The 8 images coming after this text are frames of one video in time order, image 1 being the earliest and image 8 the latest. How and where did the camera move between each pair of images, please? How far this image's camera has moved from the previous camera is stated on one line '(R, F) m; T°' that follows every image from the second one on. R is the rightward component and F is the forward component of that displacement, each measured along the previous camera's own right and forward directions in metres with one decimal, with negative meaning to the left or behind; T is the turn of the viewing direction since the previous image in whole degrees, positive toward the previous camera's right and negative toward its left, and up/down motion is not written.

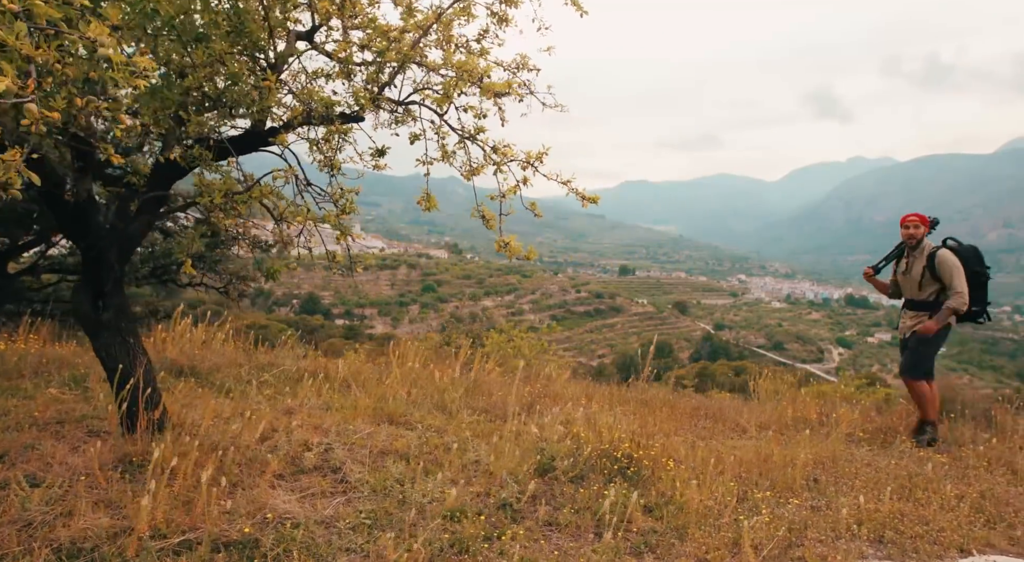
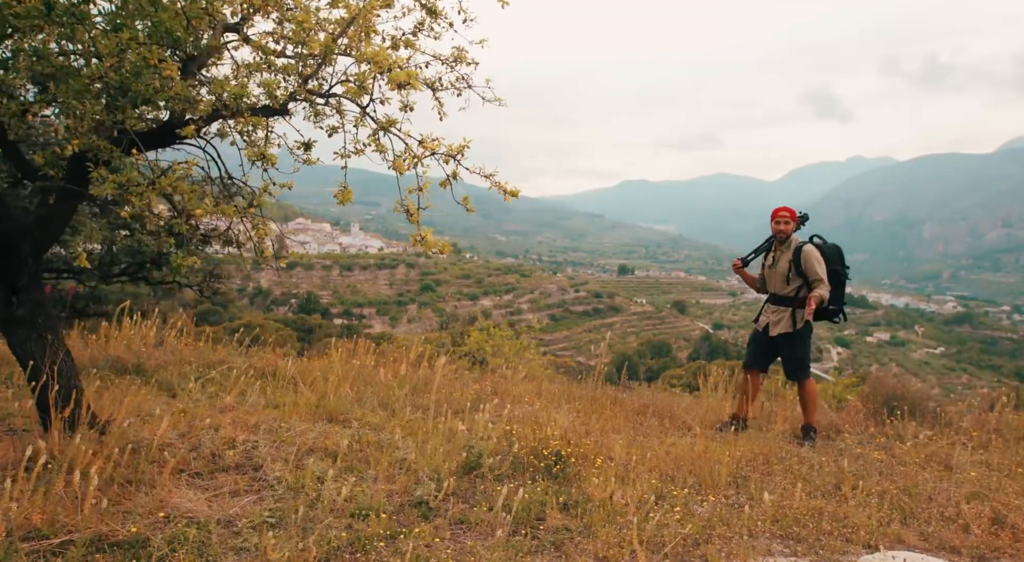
(+0.4, 0.0) m; +1°
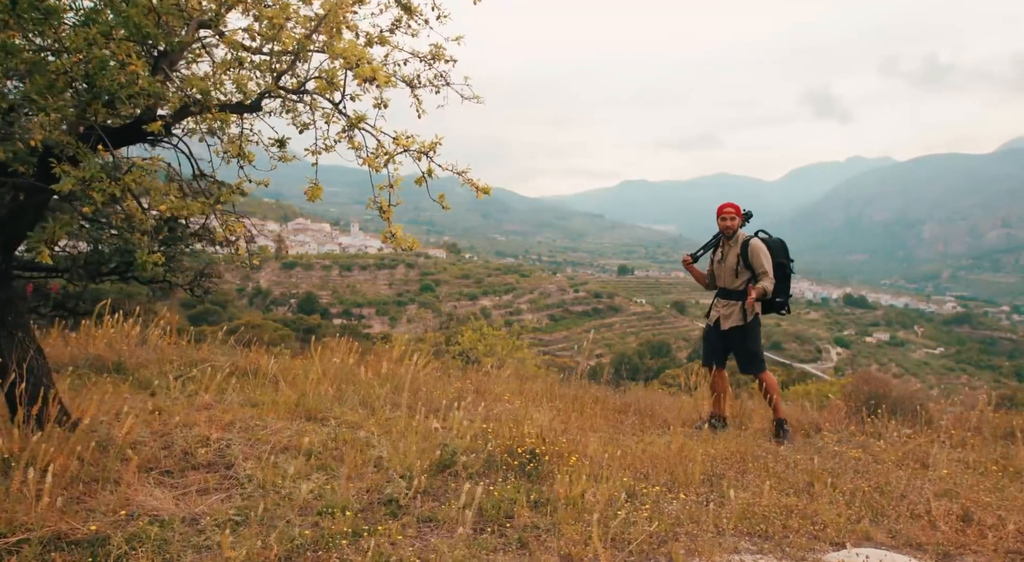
(+0.1, 0.0) m; 0°
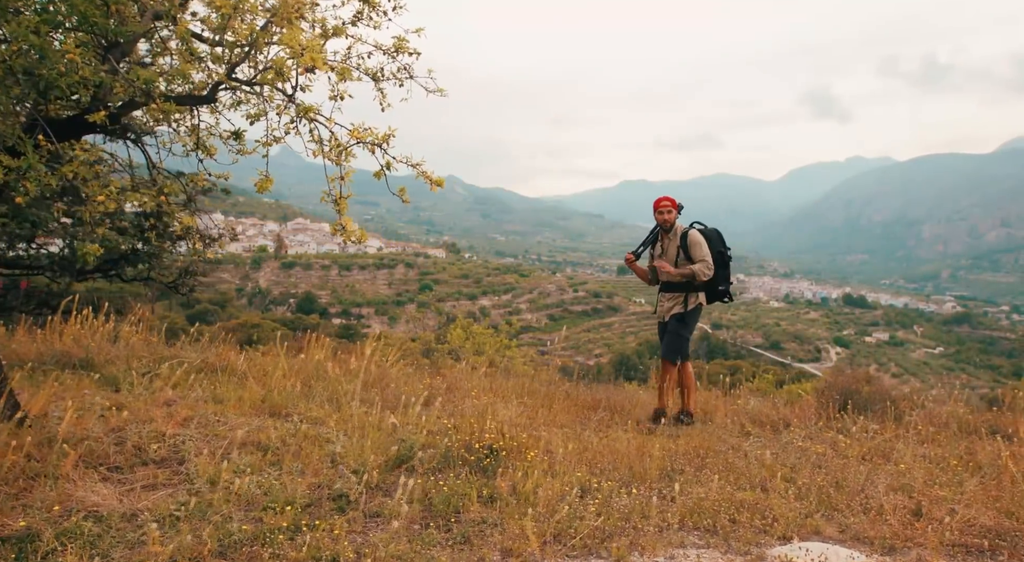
(+0.2, 0.0) m; 0°
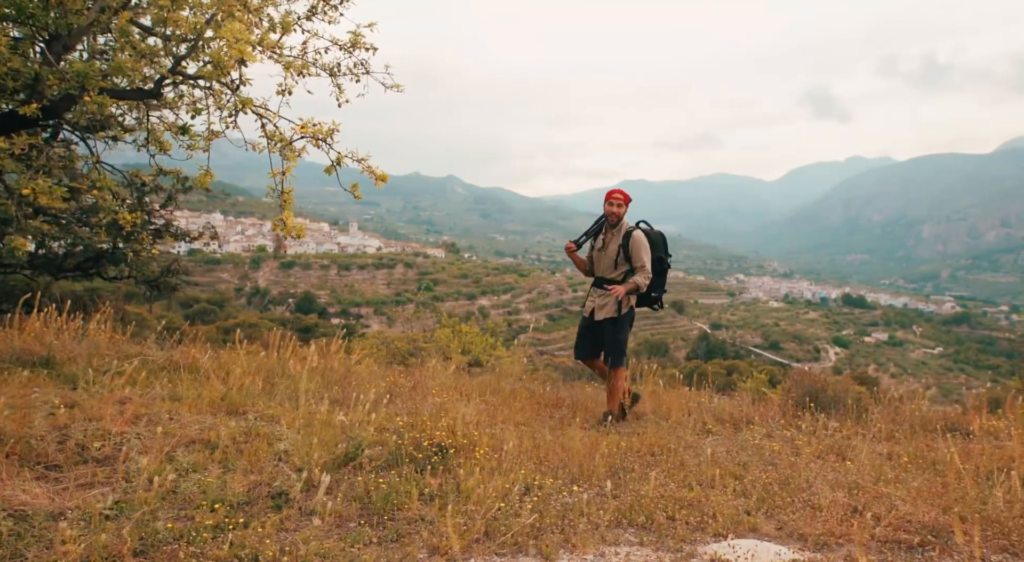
(+0.3, 0.0) m; +1°
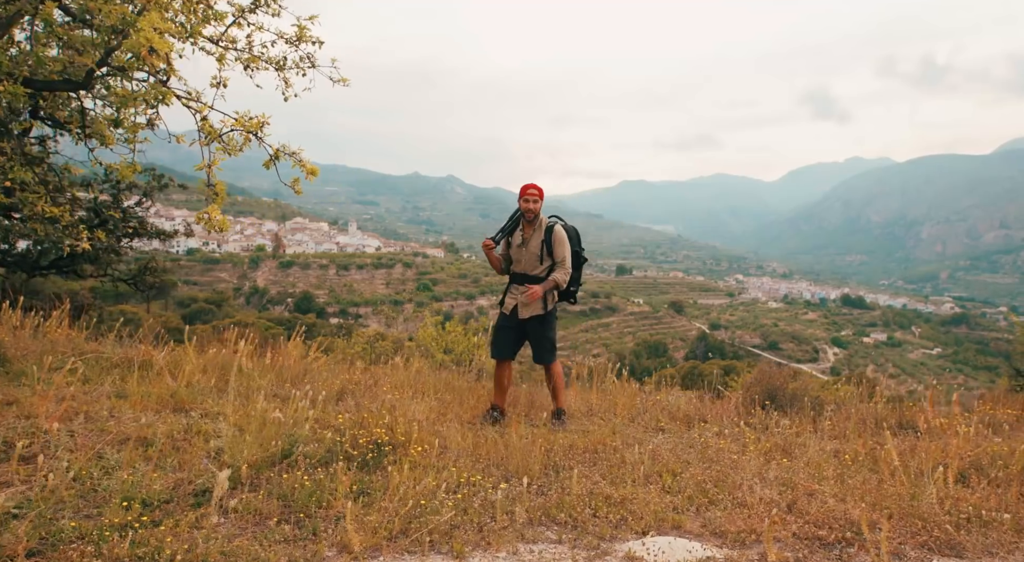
(+0.3, 0.0) m; +1°
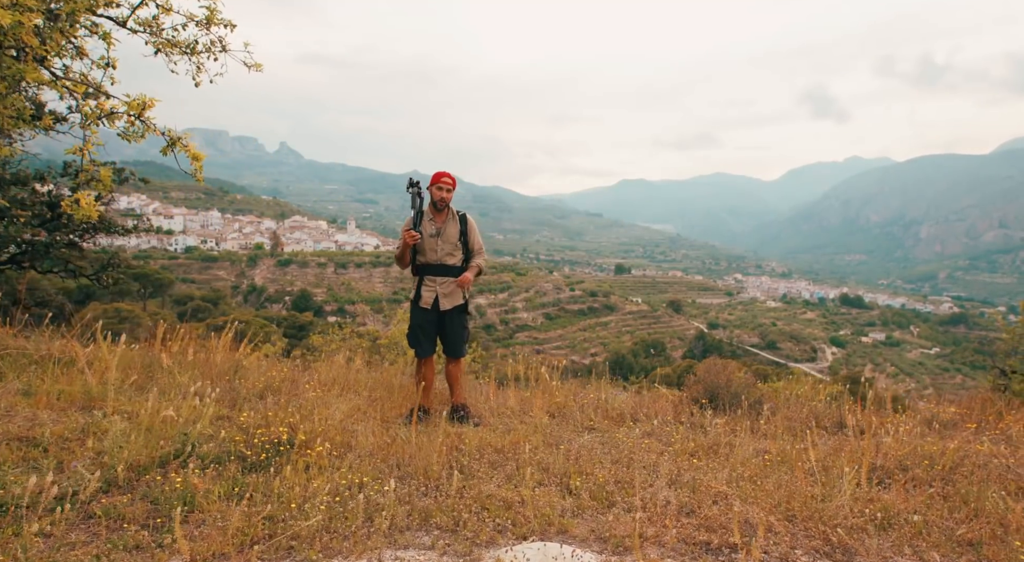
(+0.5, +0.2) m; +1°
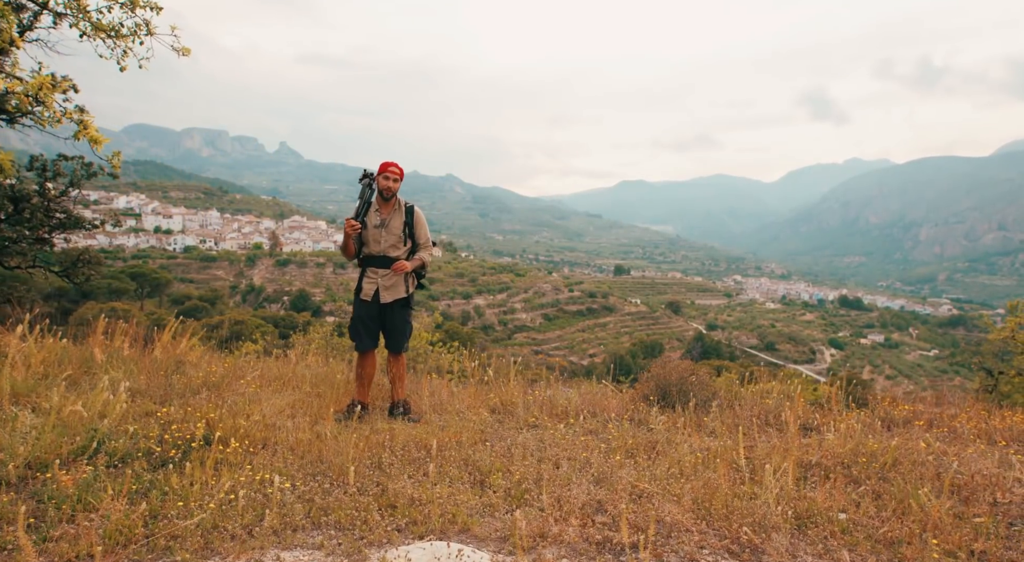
(+0.4, +0.1) m; 0°
